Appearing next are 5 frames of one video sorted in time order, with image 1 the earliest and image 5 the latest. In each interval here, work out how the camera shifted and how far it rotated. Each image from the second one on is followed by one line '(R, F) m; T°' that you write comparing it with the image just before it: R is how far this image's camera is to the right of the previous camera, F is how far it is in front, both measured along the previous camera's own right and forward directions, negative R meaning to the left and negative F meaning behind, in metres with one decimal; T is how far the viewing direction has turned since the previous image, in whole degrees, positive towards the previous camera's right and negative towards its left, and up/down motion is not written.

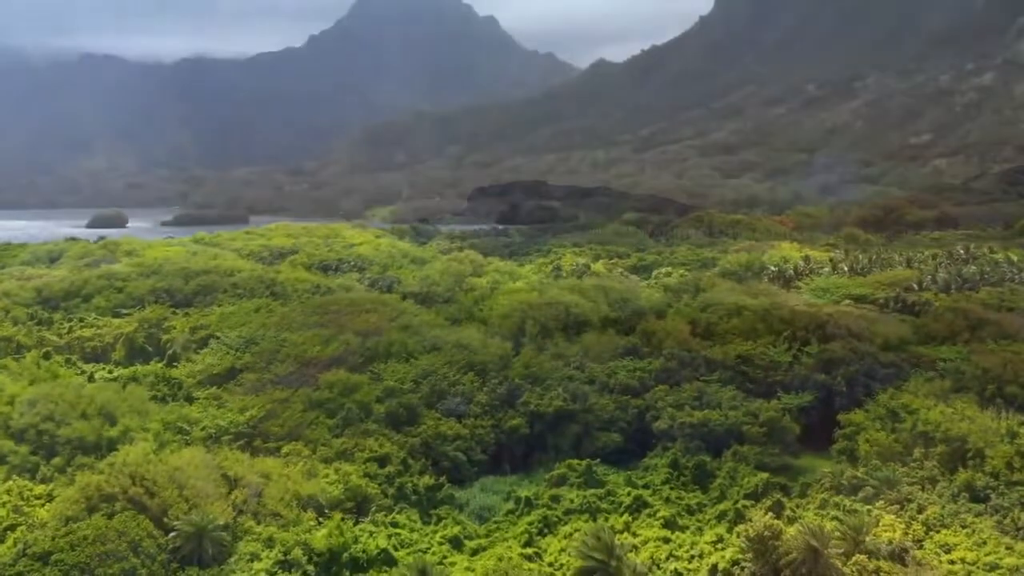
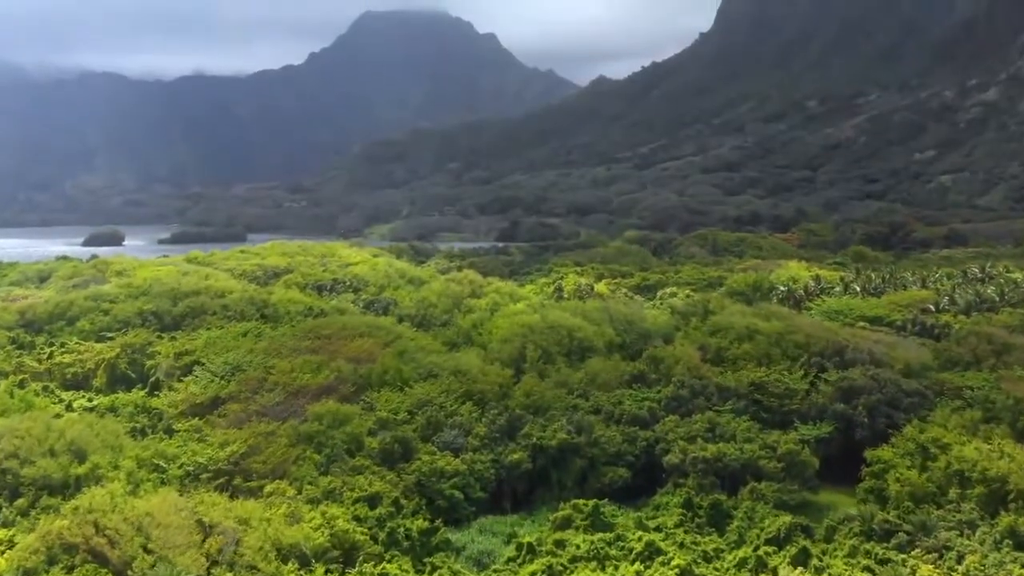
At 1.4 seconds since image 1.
(0.0, +1.8) m; 0°
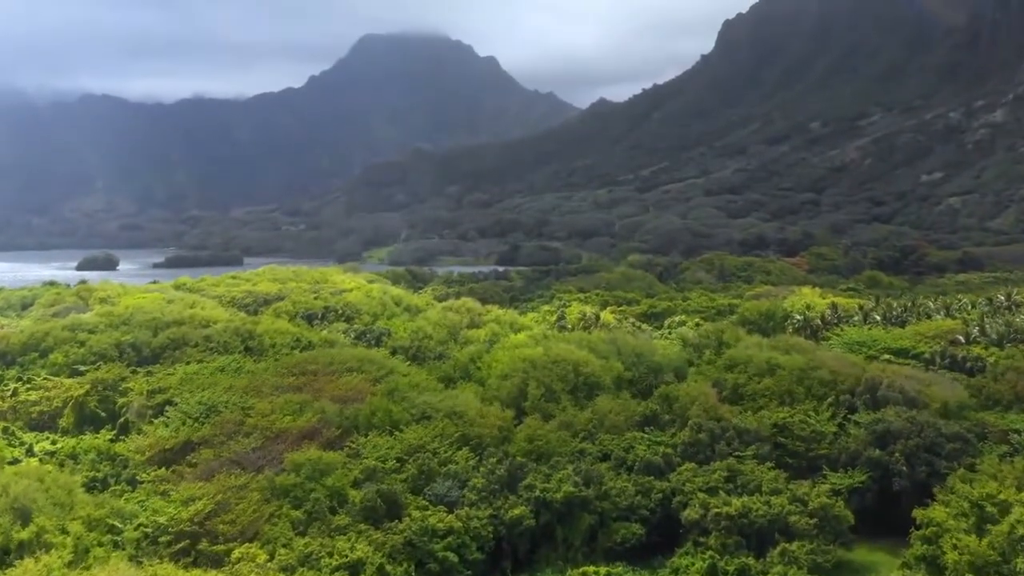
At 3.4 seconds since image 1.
(0.0, +2.8) m; 0°
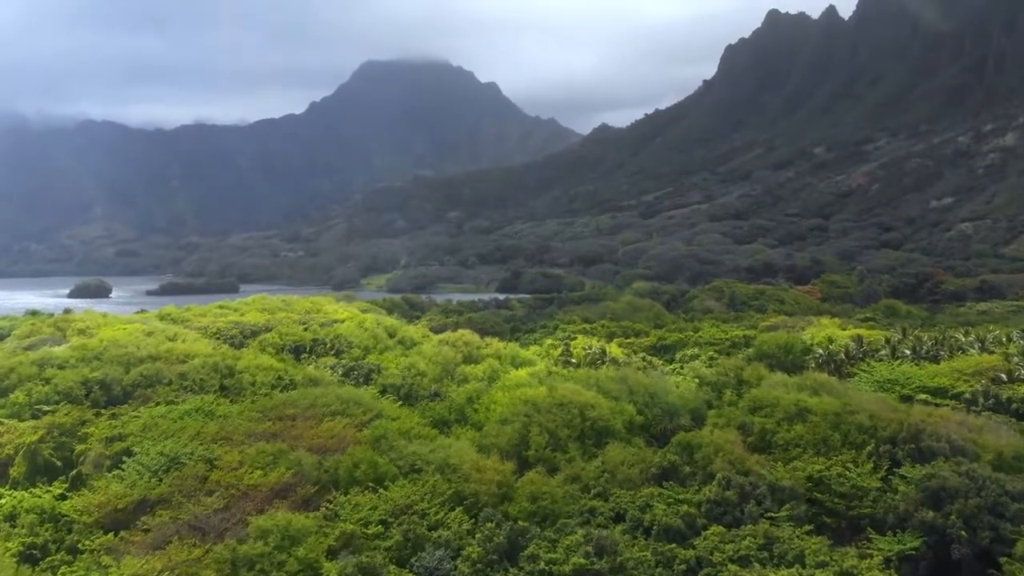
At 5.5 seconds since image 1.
(0.0, +3.4) m; 0°
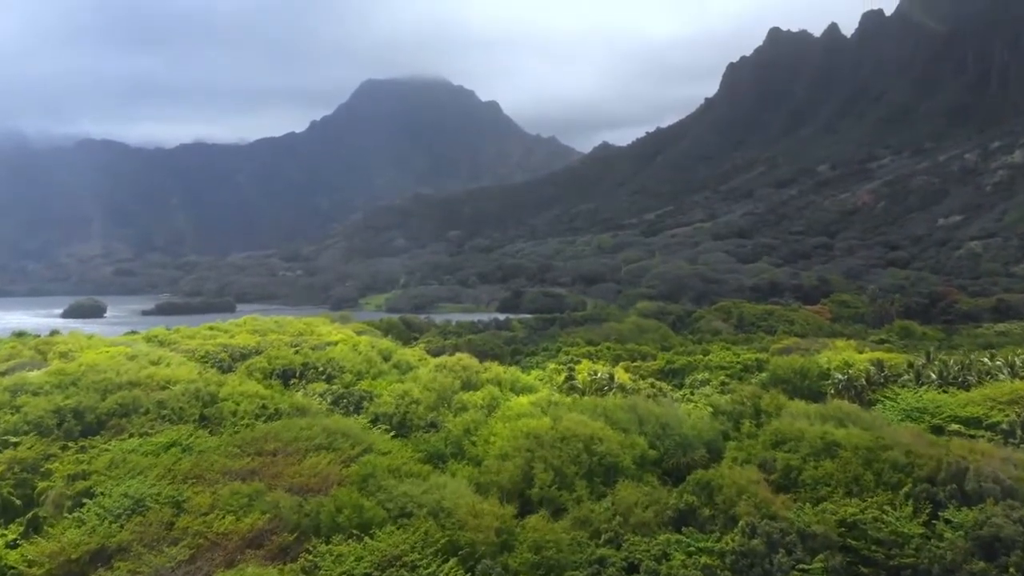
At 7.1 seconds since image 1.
(0.0, +2.6) m; 0°
